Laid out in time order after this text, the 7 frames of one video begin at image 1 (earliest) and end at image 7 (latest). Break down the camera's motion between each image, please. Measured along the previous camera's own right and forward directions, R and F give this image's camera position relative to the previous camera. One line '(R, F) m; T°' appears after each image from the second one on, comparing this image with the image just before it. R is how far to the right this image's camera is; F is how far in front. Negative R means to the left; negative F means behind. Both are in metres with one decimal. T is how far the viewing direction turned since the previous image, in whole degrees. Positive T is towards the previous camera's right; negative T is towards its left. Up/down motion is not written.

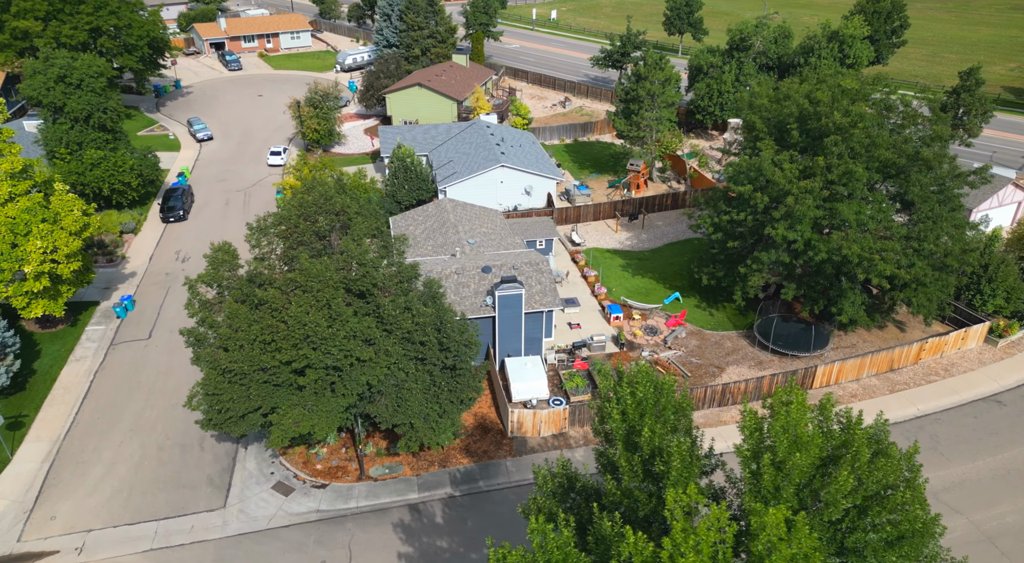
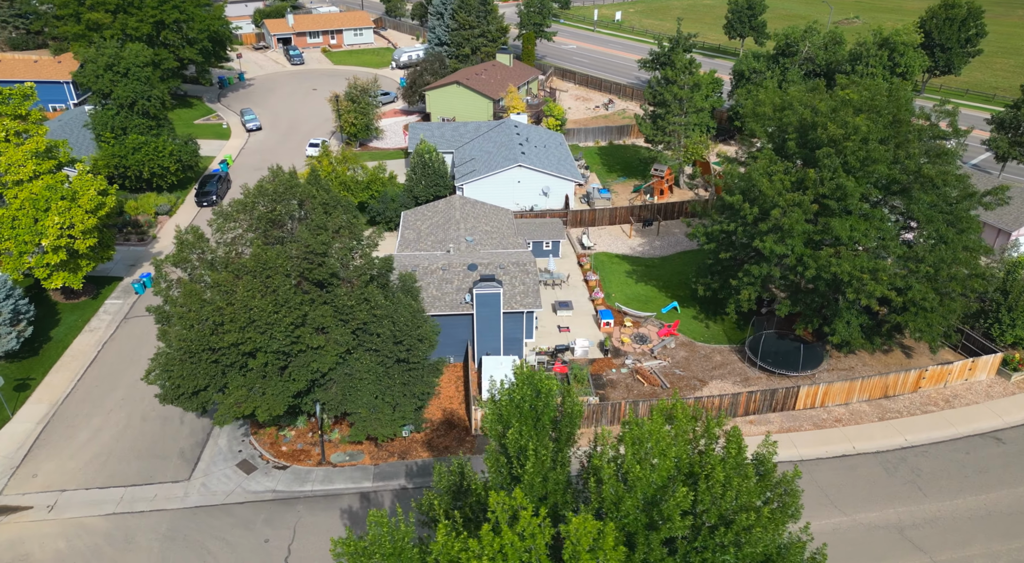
(+3.8, +0.2) m; -6°
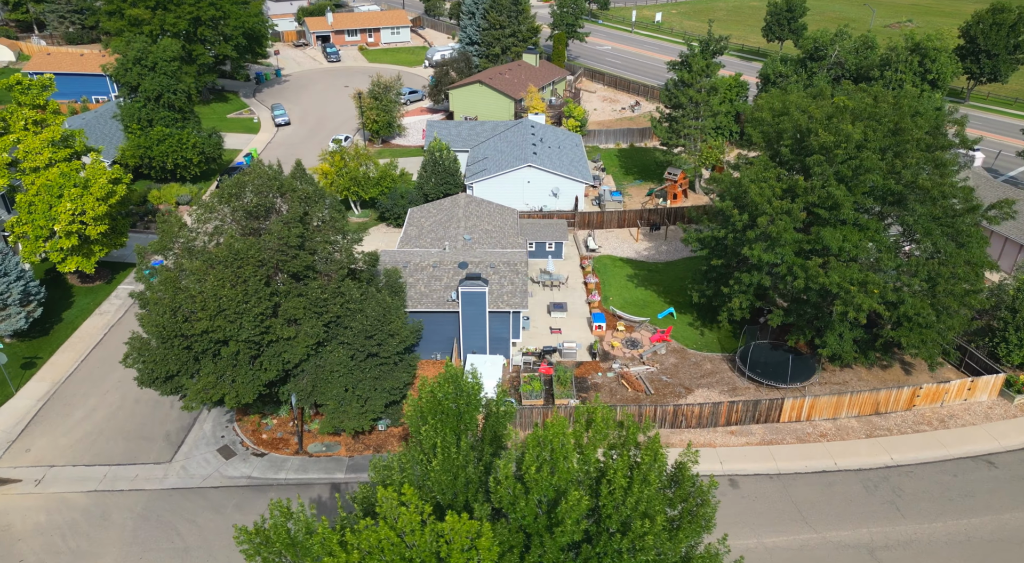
(+2.4, +0.1) m; -4°
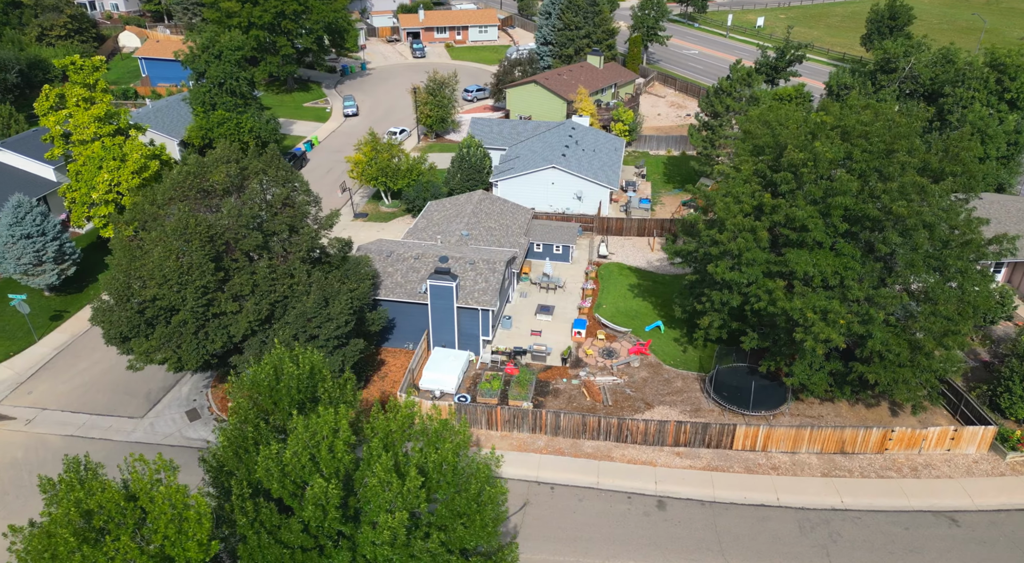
(+5.7, +0.3) m; -9°
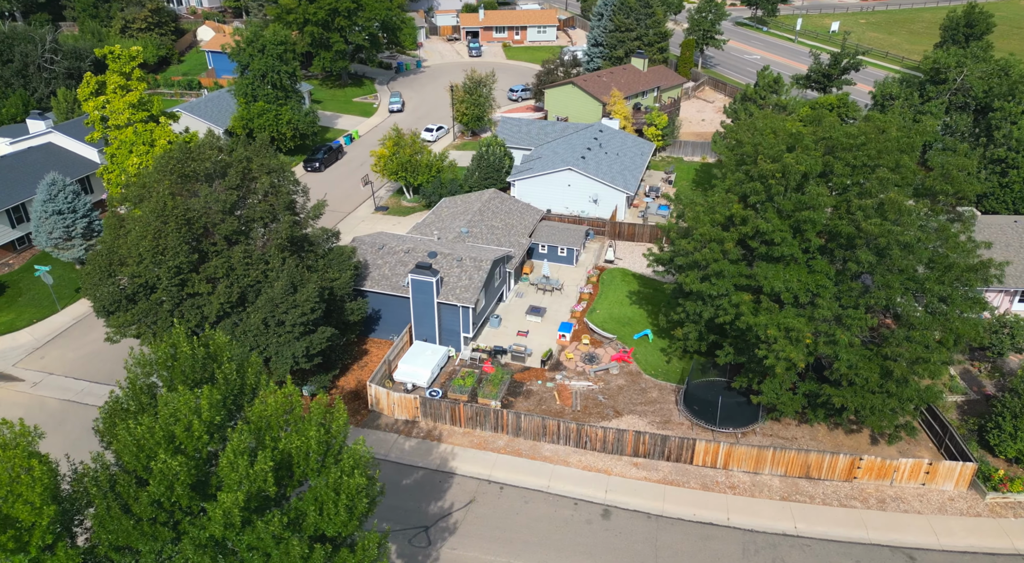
(+3.9, +0.1) m; -6°
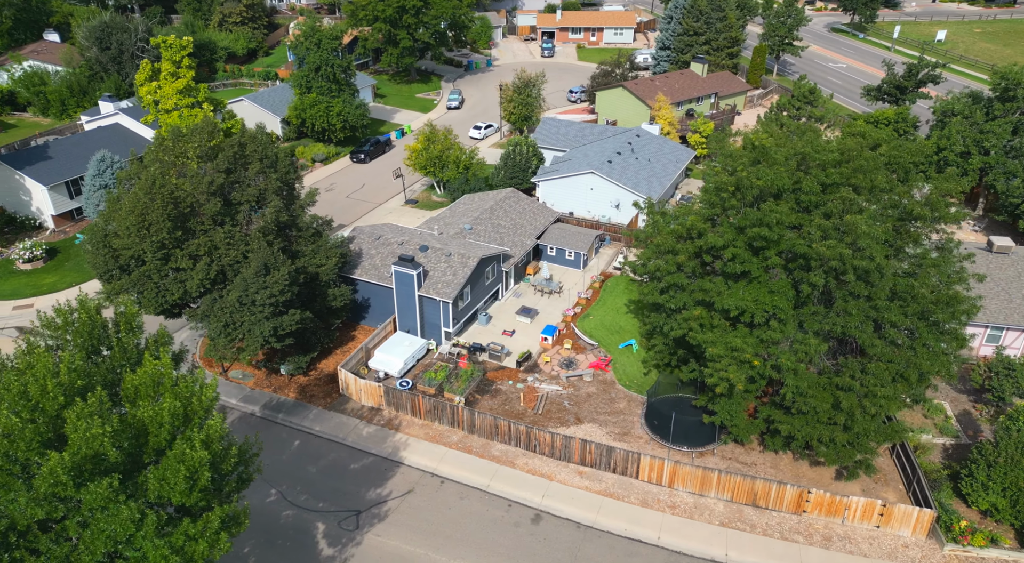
(+4.8, +0.2) m; -8°
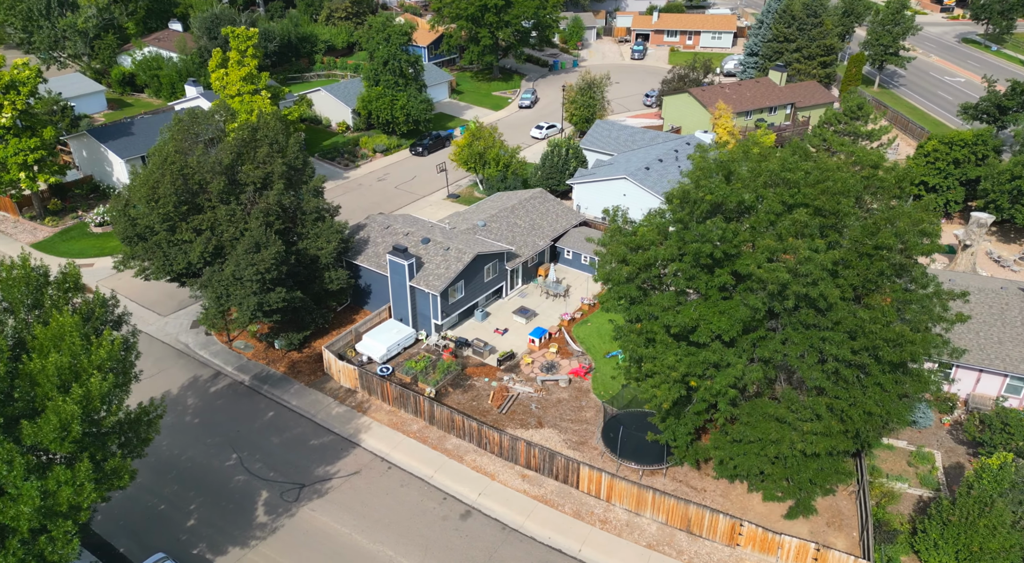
(+5.3, +0.3) m; -9°
